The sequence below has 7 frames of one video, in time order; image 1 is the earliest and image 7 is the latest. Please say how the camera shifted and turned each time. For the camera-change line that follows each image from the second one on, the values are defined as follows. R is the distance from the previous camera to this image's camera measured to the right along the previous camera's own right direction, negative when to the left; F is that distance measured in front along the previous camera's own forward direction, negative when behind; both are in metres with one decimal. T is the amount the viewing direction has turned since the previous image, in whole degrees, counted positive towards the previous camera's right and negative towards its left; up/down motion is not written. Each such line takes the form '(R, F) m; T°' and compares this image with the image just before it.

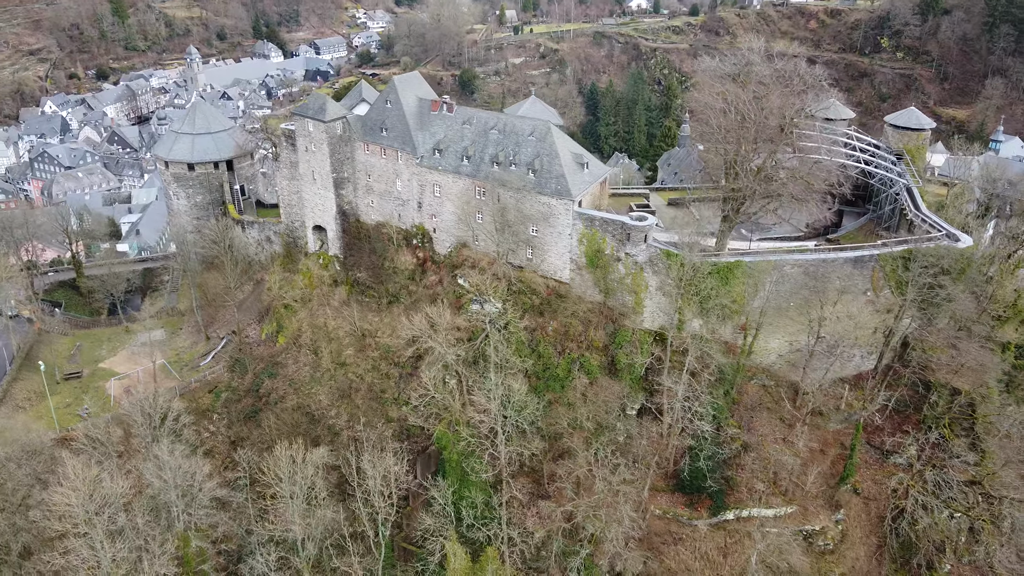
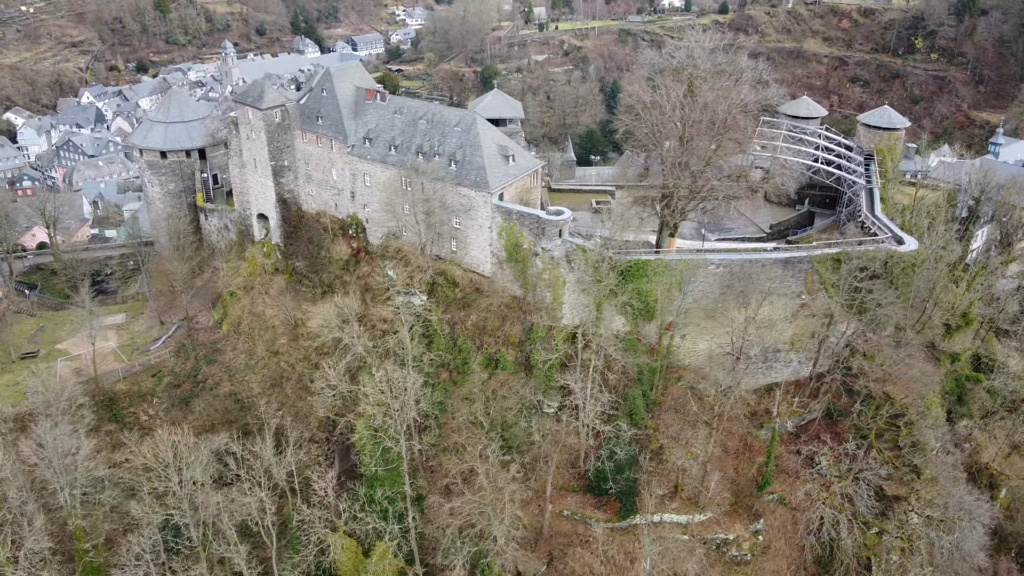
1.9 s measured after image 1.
(+3.3, +0.4) m; -4°
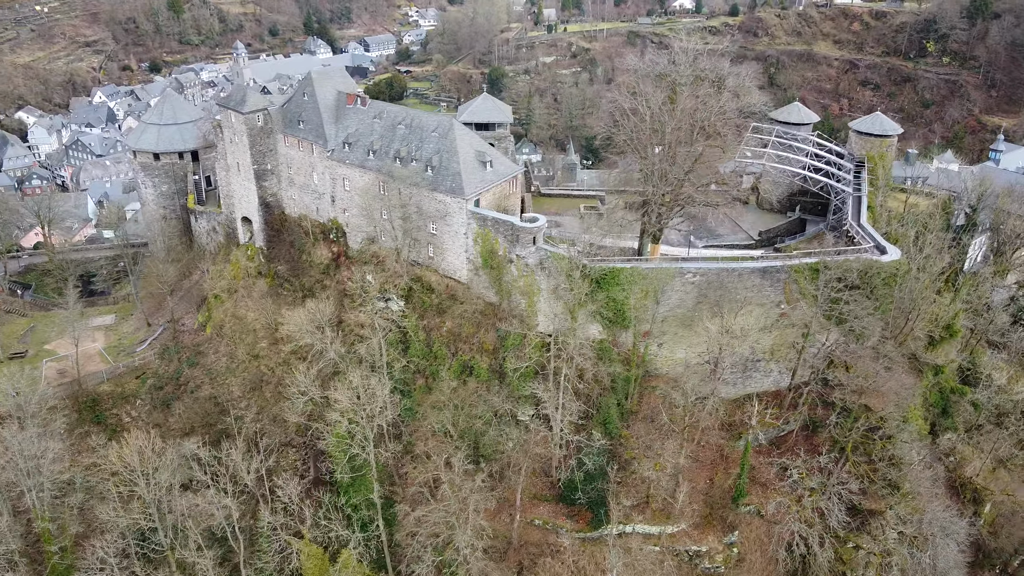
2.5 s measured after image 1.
(+1.0, +0.1) m; -1°
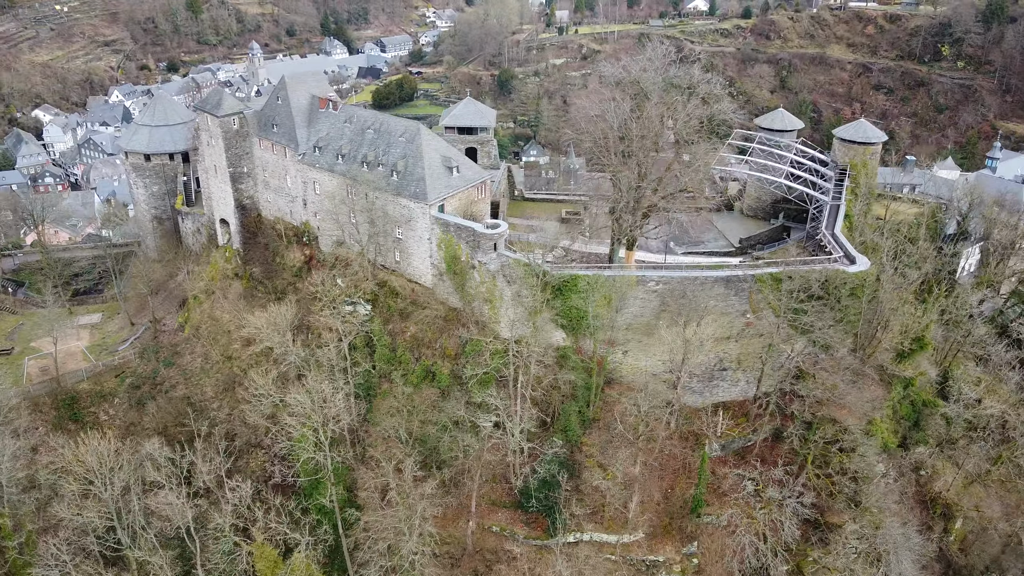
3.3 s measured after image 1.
(+1.4, 0.0) m; -2°
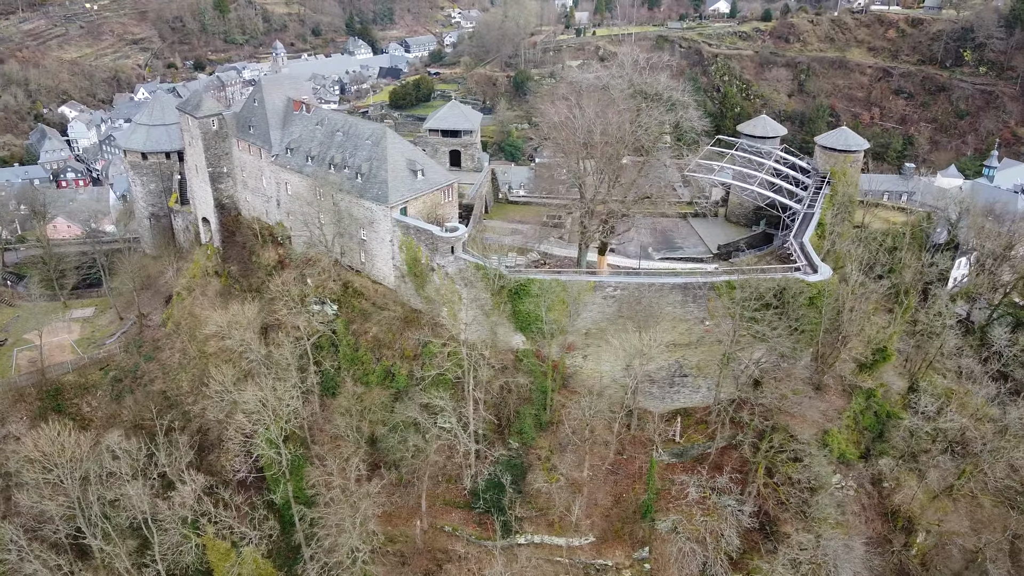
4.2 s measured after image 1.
(+1.7, -0.2) m; -2°
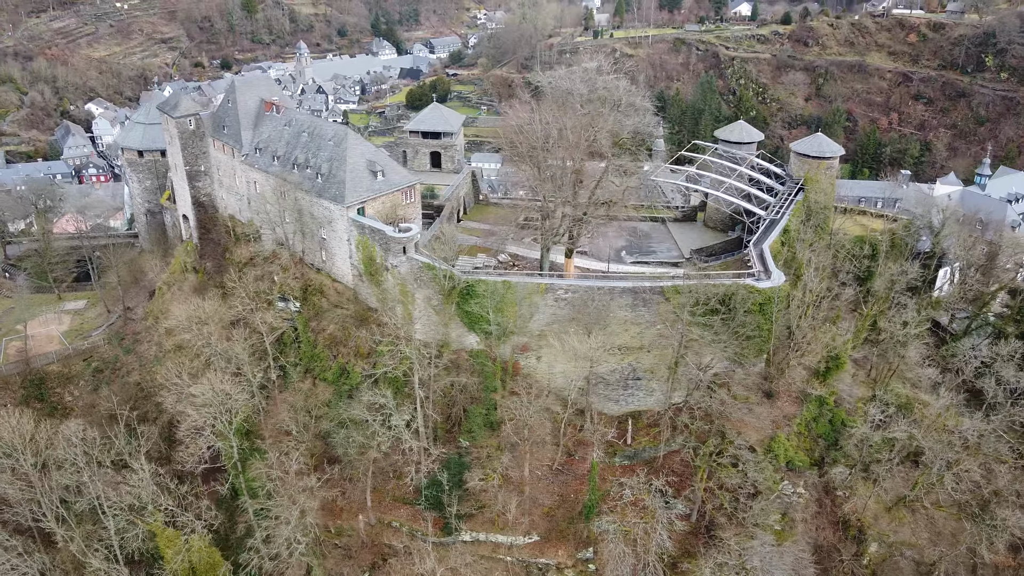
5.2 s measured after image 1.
(+2.0, -0.2) m; -2°
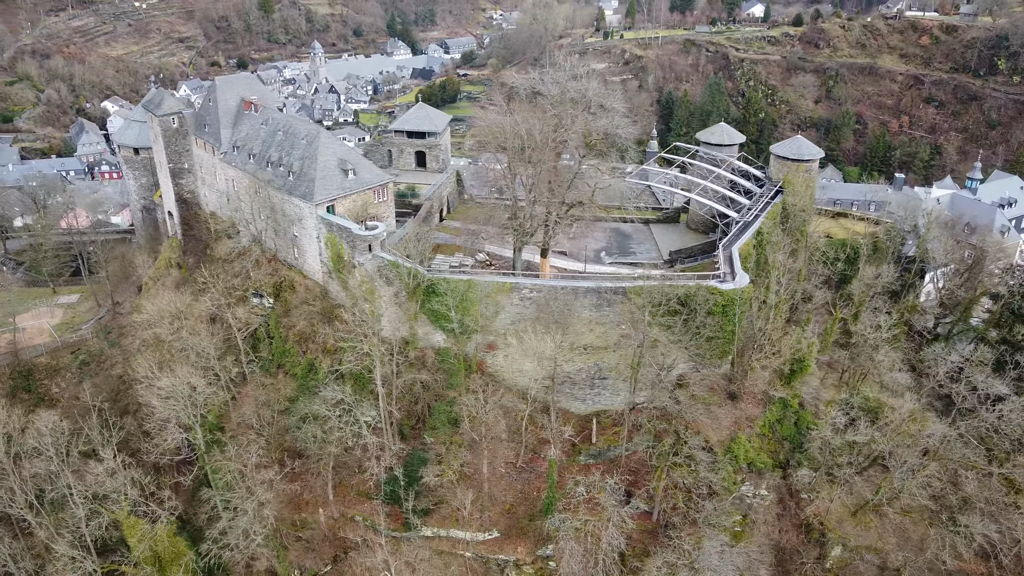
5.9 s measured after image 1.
(+1.4, -0.2) m; -1°
